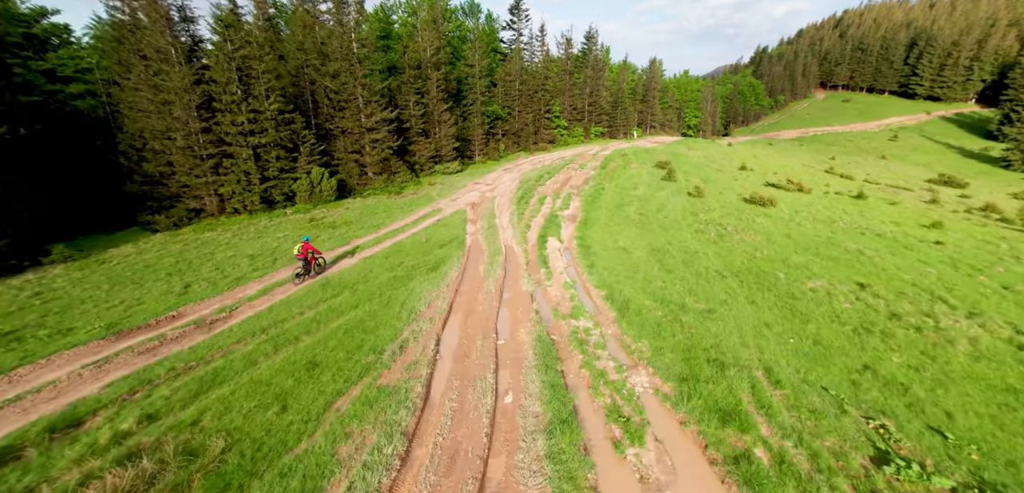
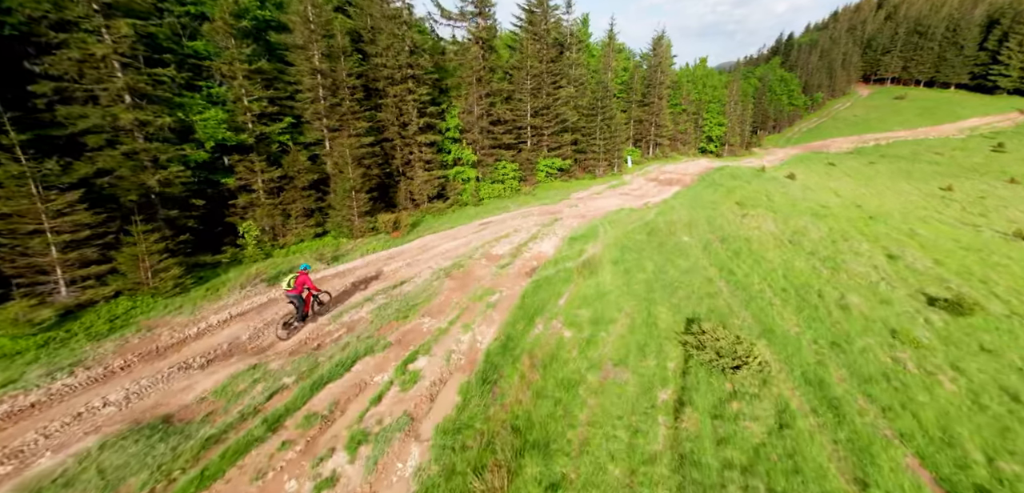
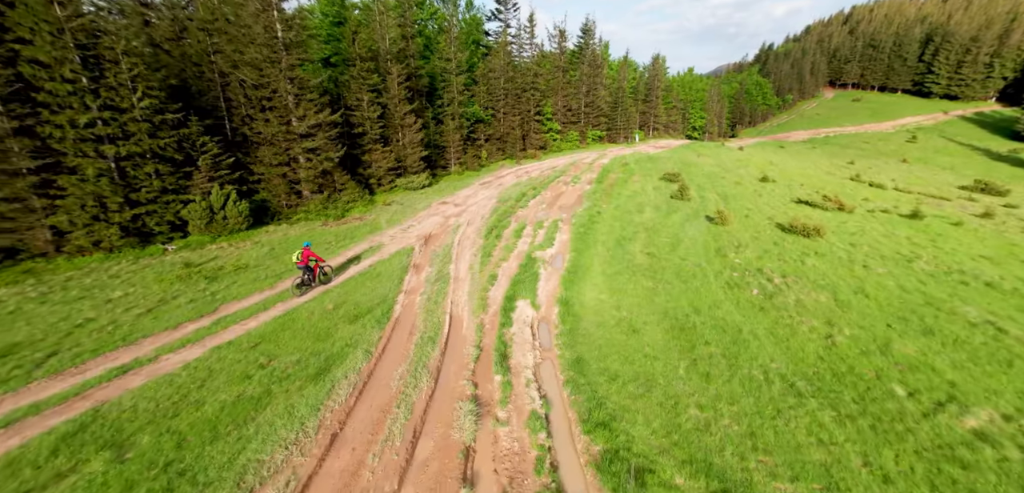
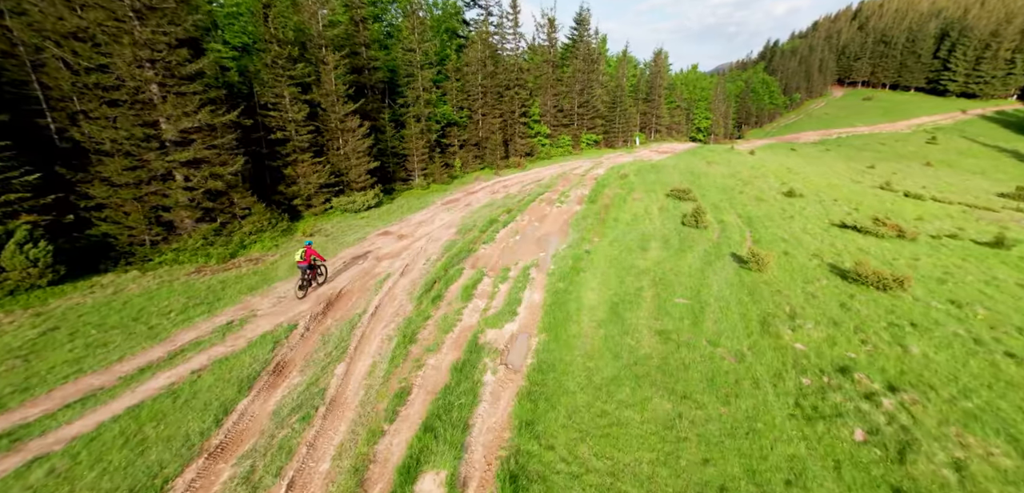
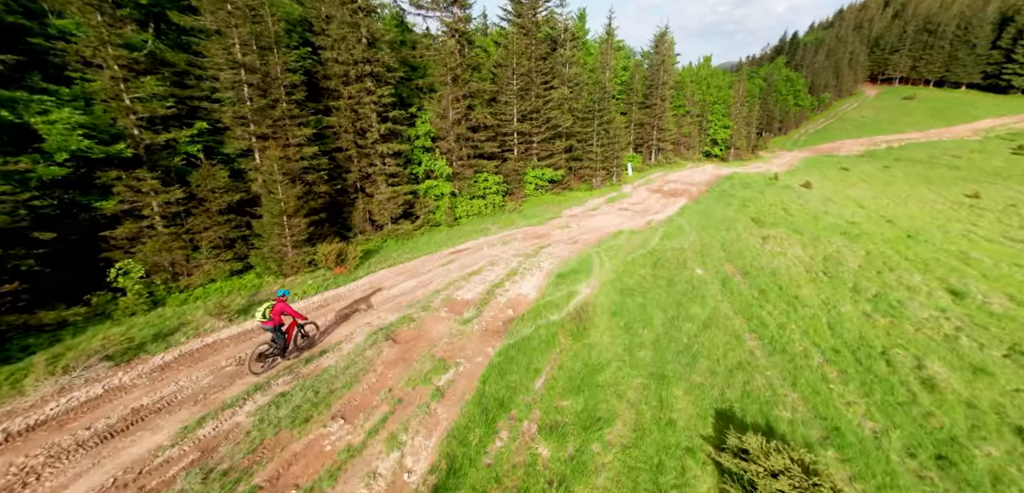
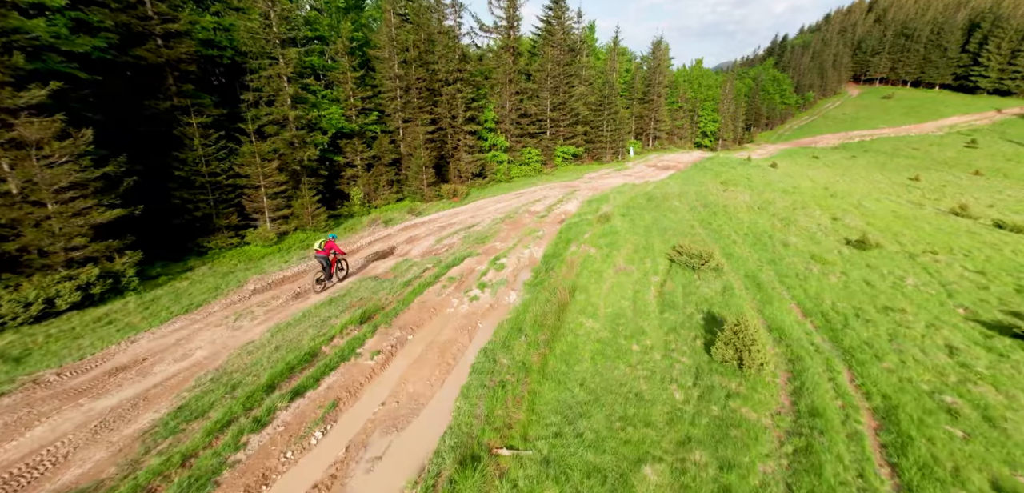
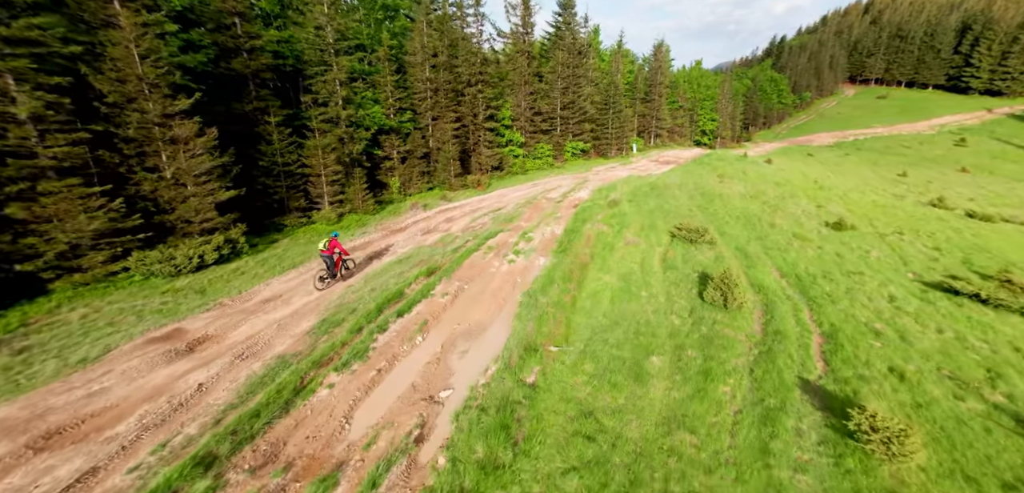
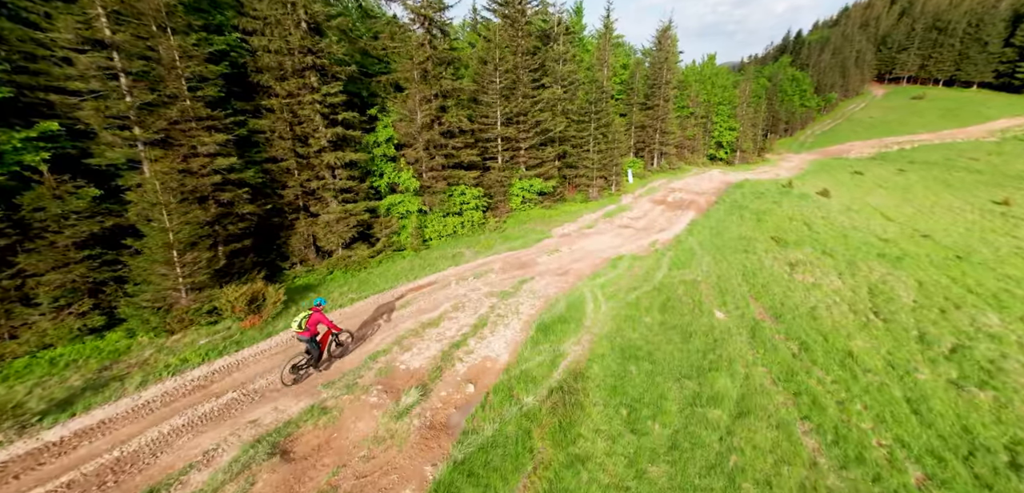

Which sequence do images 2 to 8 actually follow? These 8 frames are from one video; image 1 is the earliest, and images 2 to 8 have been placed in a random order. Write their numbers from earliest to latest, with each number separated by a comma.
3, 4, 7, 6, 2, 5, 8
